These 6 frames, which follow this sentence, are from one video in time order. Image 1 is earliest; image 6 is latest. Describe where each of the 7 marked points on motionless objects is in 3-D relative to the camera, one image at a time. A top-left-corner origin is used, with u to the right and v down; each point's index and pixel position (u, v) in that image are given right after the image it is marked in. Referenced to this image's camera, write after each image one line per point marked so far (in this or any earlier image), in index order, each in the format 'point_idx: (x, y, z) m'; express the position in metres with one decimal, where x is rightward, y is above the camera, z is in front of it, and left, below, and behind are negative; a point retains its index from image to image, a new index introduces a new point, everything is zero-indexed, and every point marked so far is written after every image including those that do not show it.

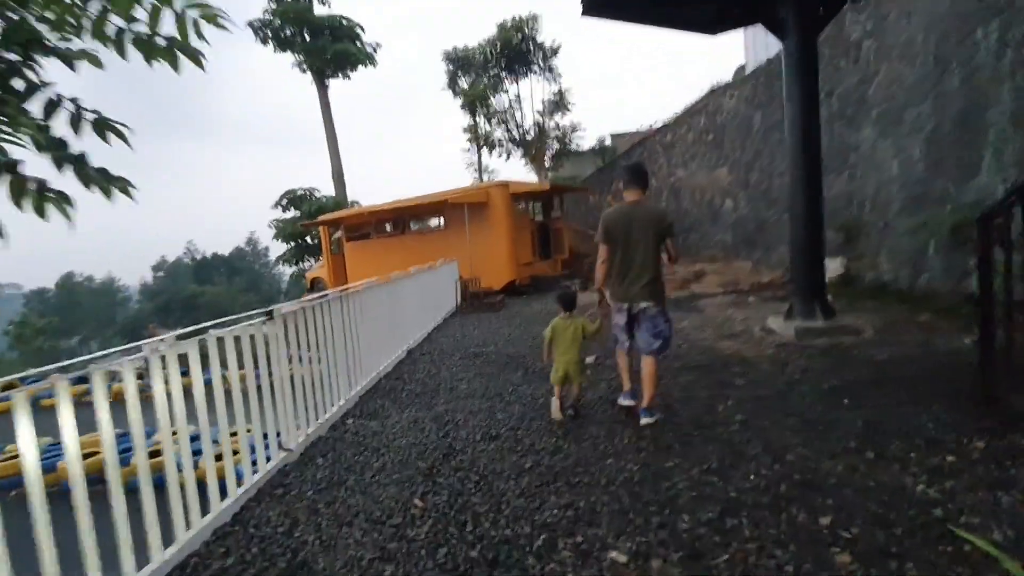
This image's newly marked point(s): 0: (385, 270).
0: (-3.6, +0.5, +14.6) m
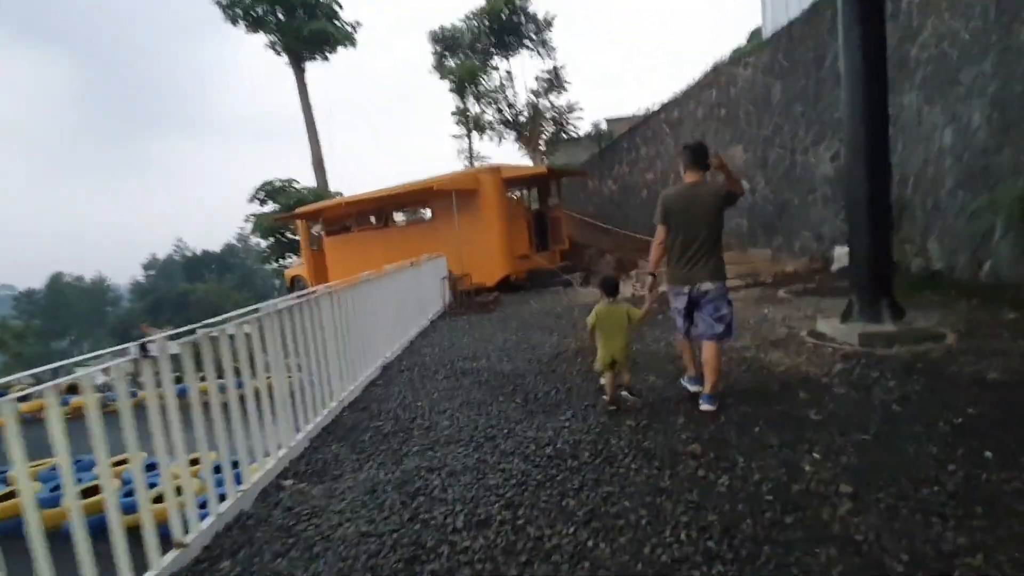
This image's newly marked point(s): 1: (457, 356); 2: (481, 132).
0: (-3.7, +0.6, +13.4) m
1: (-0.7, -0.8, +6.1) m
2: (-1.0, +5.1, +16.8) m
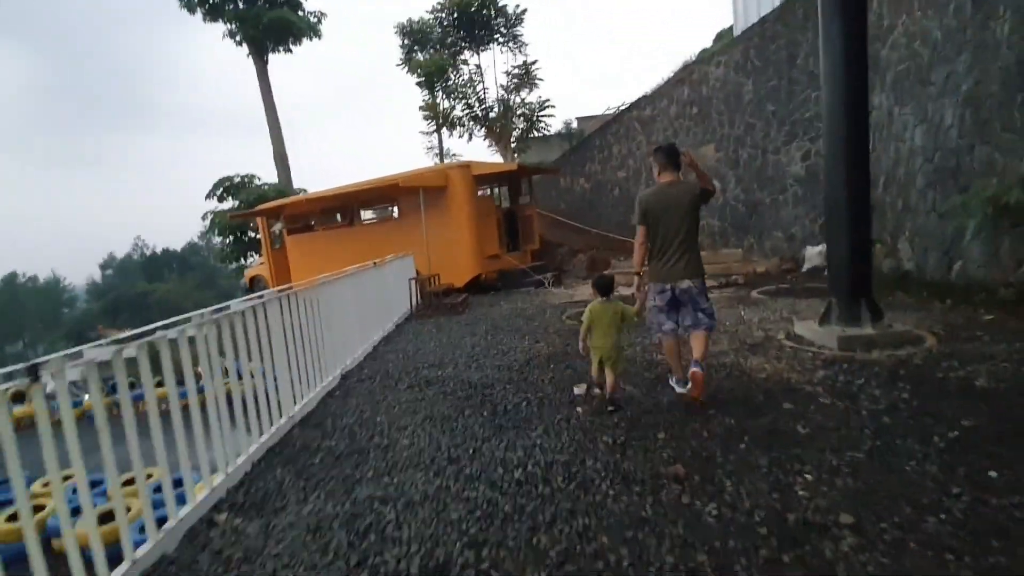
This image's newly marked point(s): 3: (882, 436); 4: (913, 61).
0: (-4.5, +0.6, +12.8) m
1: (-1.0, -0.8, +5.7) m
2: (-1.9, +5.1, +16.3) m
3: (+2.1, -0.8, +3.0) m
4: (+6.0, +3.4, +7.8) m
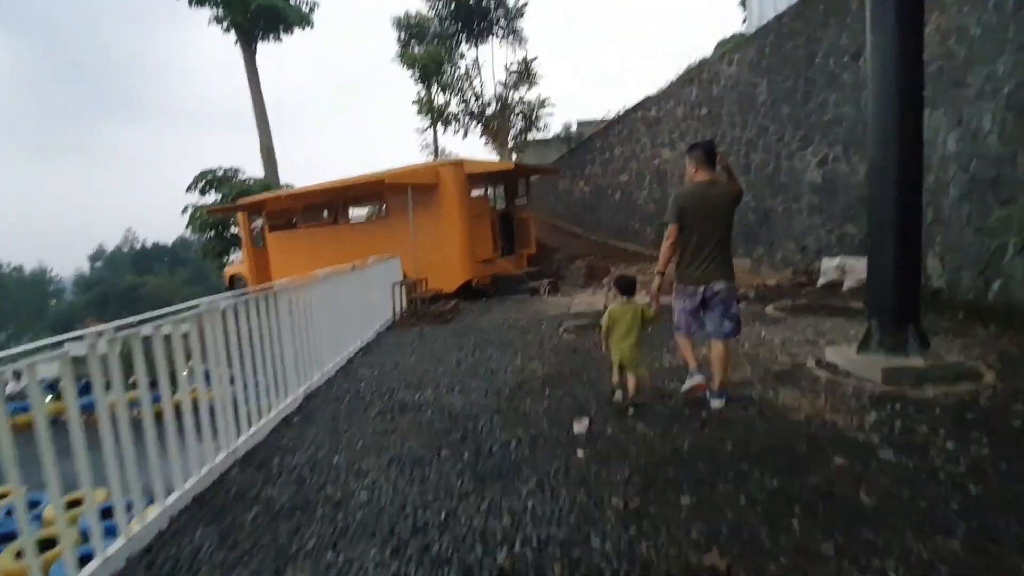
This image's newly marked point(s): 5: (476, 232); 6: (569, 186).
0: (-4.6, +0.5, +12.1) m
1: (-1.1, -0.9, +5.0) m
2: (-2.0, +4.9, +15.6) m
3: (+2.1, -1.0, +2.3) m
4: (+6.0, +3.1, +7.1) m
5: (-0.8, +1.2, +11.1) m
6: (+1.6, +2.9, +14.6) m
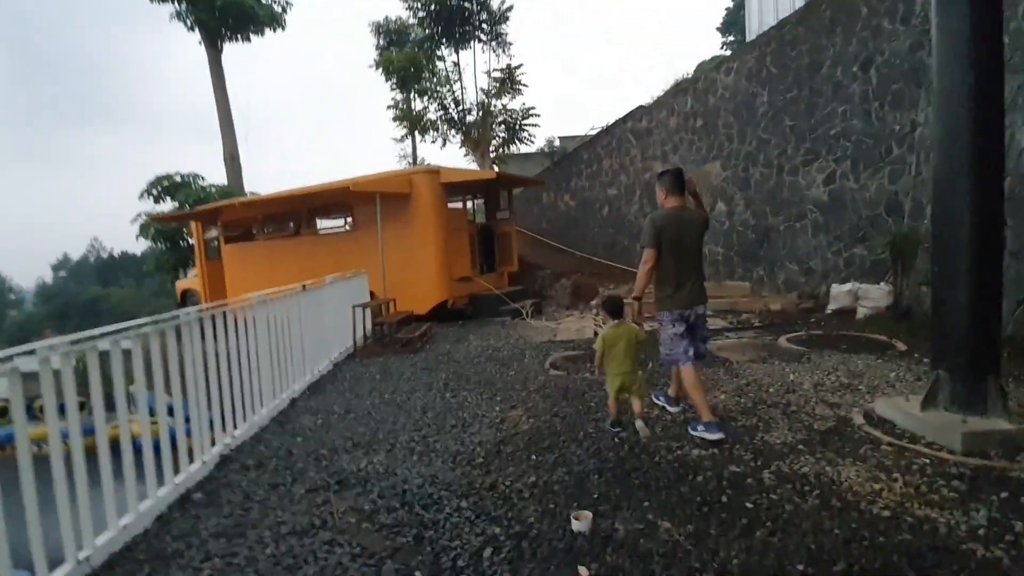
0: (-5.0, +0.1, +10.9) m
1: (-1.3, -1.2, +4.0) m
2: (-2.5, +4.4, +14.7) m
3: (+2.0, -1.2, +1.4) m
4: (+5.8, +2.7, +6.5) m
5: (-1.2, +0.8, +10.1) m
6: (+1.1, +2.3, +13.7) m
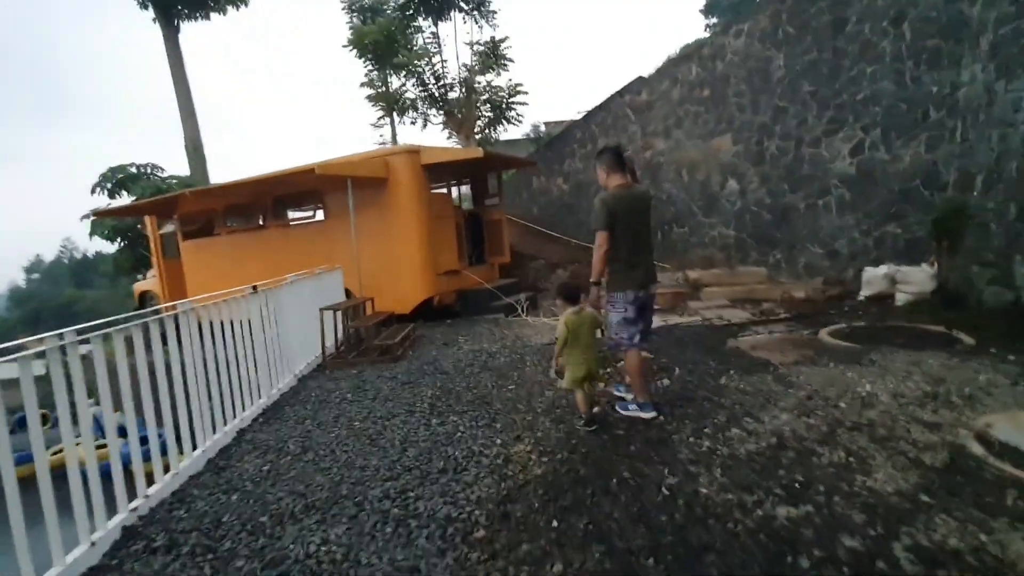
0: (-5.2, +0.1, +9.8) m
1: (-1.2, -1.2, +3.0) m
2: (-2.9, +4.6, +13.5) m
3: (+2.1, -1.2, +0.4) m
4: (+5.7, +3.0, +5.5) m
5: (-1.3, +0.9, +9.1) m
6: (+0.8, +2.6, +12.7) m
